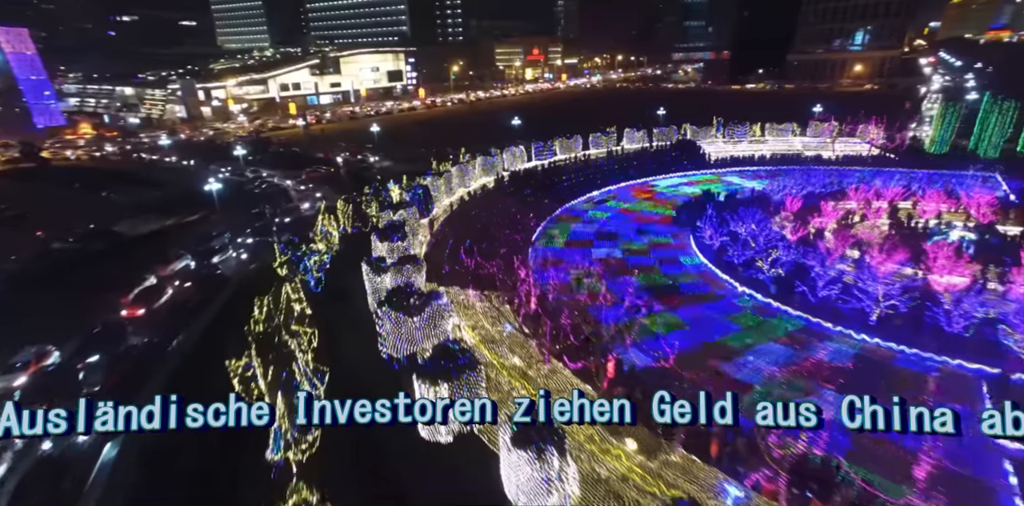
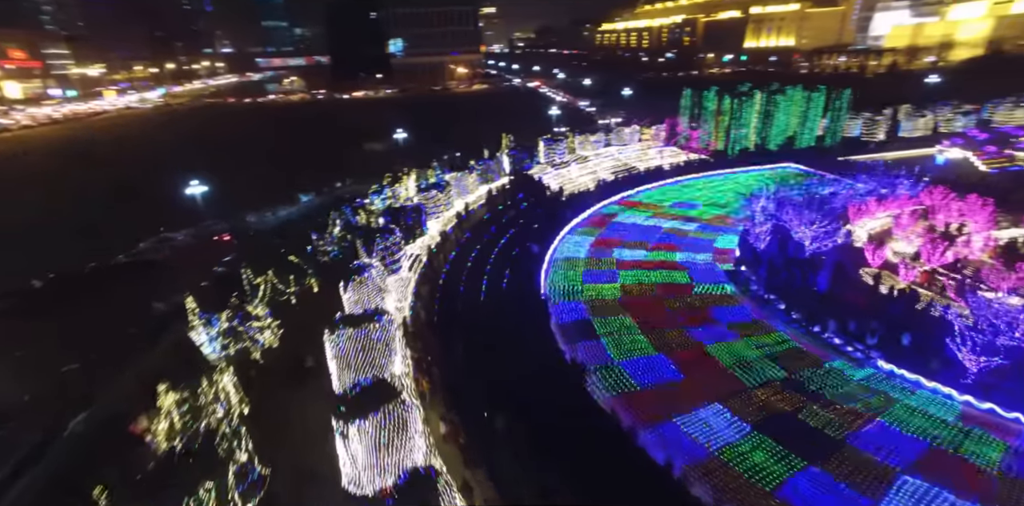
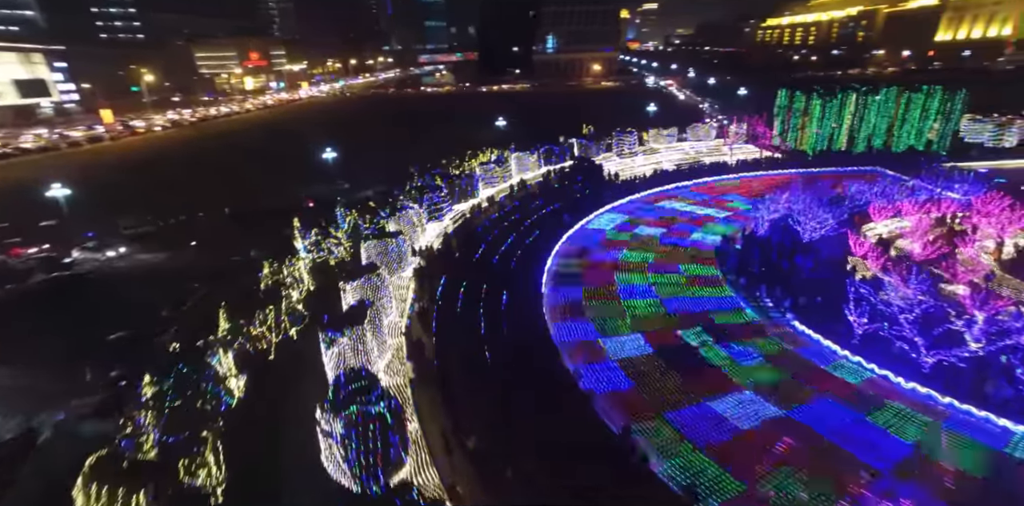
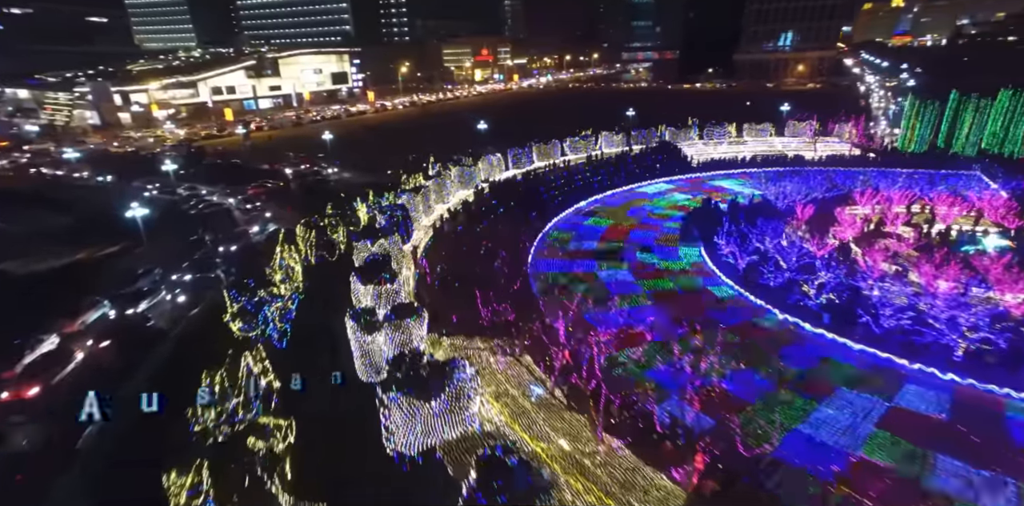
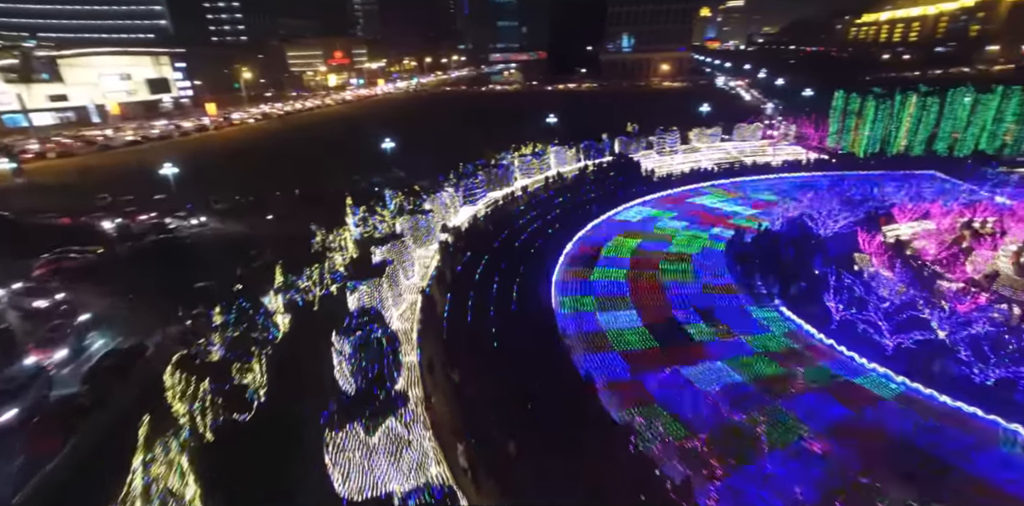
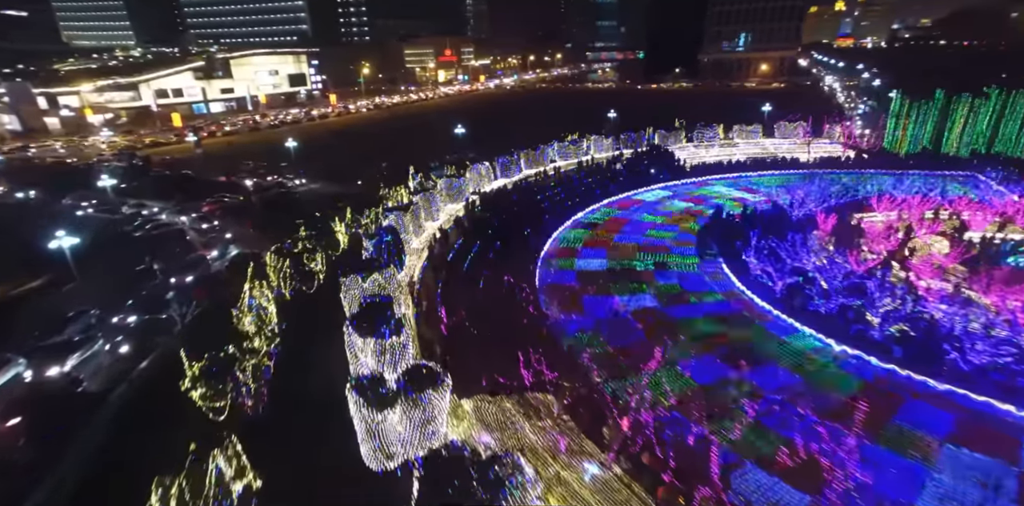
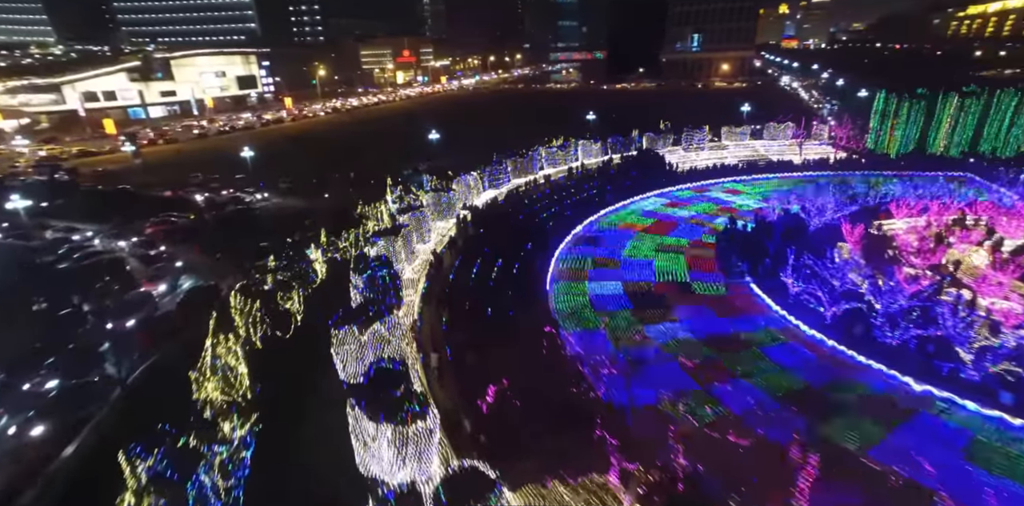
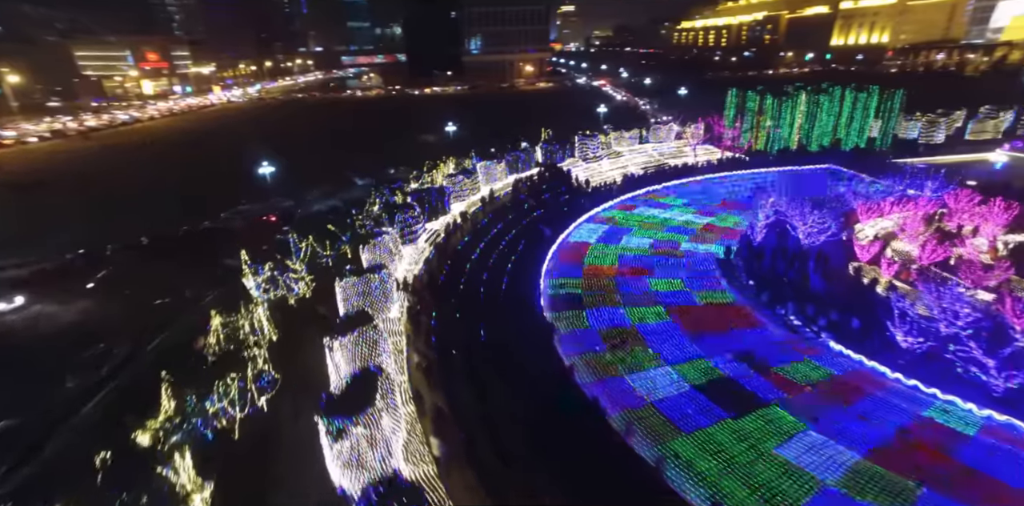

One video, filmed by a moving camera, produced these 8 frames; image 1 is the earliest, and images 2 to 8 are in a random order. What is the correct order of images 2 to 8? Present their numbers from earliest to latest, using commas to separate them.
4, 6, 7, 5, 3, 8, 2
